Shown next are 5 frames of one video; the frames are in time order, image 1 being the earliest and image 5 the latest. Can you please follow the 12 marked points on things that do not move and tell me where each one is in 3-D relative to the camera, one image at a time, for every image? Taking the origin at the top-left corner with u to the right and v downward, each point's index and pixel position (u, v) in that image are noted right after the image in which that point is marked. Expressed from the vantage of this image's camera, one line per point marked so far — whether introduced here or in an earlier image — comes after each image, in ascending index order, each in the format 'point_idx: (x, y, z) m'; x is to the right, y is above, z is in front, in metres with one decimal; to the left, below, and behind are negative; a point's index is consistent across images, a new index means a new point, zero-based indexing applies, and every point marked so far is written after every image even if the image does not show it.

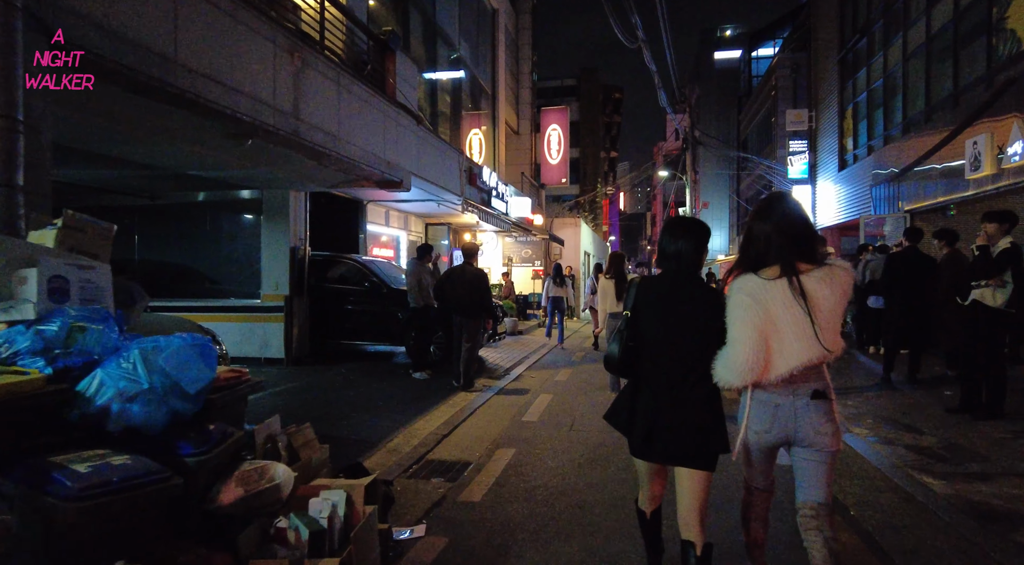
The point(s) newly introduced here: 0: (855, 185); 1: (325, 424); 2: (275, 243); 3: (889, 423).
0: (+10.2, +2.9, +19.7) m
1: (-1.9, -1.5, +6.8) m
2: (-3.7, +0.6, +10.4) m
3: (+3.9, -1.5, +6.9) m
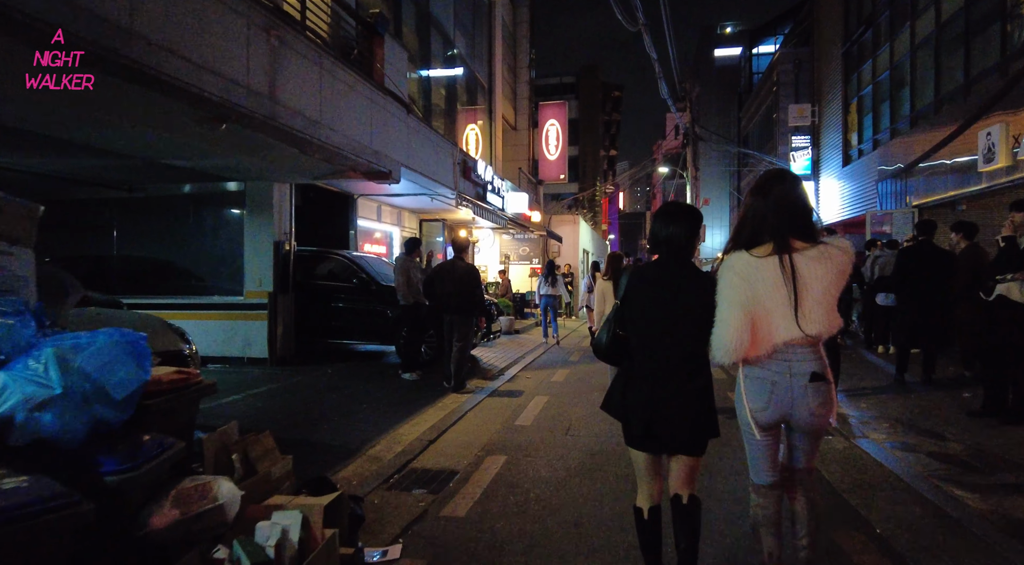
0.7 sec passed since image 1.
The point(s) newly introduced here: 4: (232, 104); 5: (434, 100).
0: (+10.1, +3.0, +19.3) m
1: (-2.0, -1.4, +6.3) m
2: (-3.8, +0.7, +10.0) m
3: (+3.8, -1.4, +6.5) m
4: (-2.6, +1.6, +6.1) m
5: (-1.9, +4.5, +16.3) m
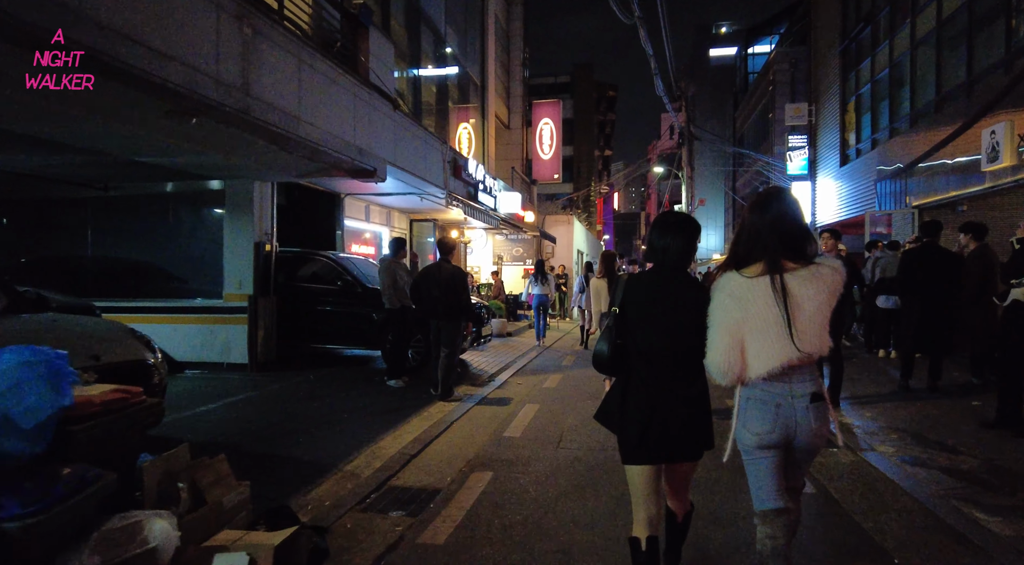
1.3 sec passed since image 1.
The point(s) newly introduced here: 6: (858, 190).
0: (+9.9, +2.9, +19.0) m
1: (-2.1, -1.4, +5.9) m
2: (-3.9, +0.6, +9.6) m
3: (+3.7, -1.4, +6.1) m
4: (-2.7, +1.6, +5.7) m
5: (-2.1, +4.4, +15.9) m
6: (+9.9, +2.7, +19.1) m
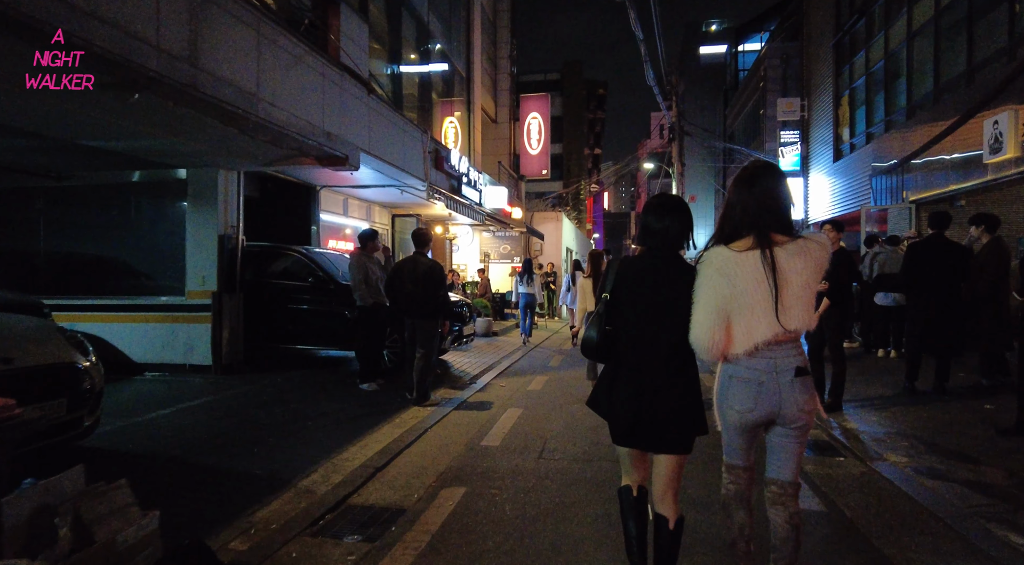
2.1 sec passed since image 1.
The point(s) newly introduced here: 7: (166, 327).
0: (+9.5, +3.0, +18.6) m
1: (-2.3, -1.4, +5.4) m
2: (-4.2, +0.7, +9.0) m
3: (+3.5, -1.4, +5.6) m
4: (-2.9, +1.7, +5.1) m
5: (-2.4, +4.5, +15.3) m
6: (+9.5, +2.7, +18.7) m
7: (-4.7, -0.6, +9.0) m
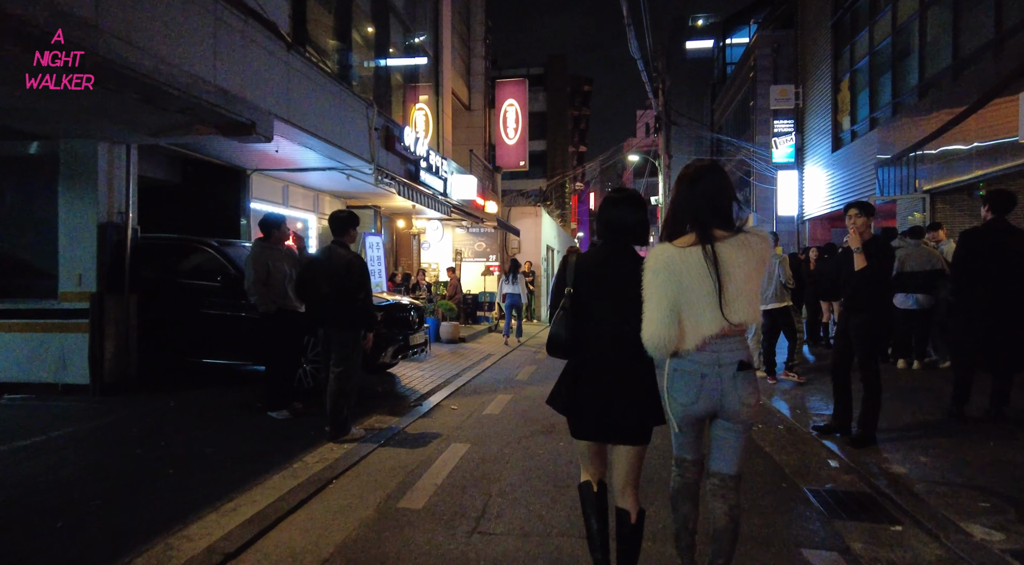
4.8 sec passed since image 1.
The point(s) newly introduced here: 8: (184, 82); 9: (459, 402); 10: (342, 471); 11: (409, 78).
0: (+8.8, +3.0, +17.1) m
1: (-2.7, -1.4, +3.7) m
2: (-4.7, +0.7, +7.2) m
3: (+3.1, -1.4, +4.0) m
4: (-3.3, +1.7, +3.4) m
5: (-3.1, +4.5, +13.6) m
6: (+8.8, +2.7, +17.2) m
7: (-5.2, -0.6, +7.3) m
8: (-2.8, +1.7, +5.6) m
9: (-0.6, -1.4, +7.7) m
10: (-1.3, -1.4, +5.0) m
11: (-2.6, +5.2, +16.7) m
